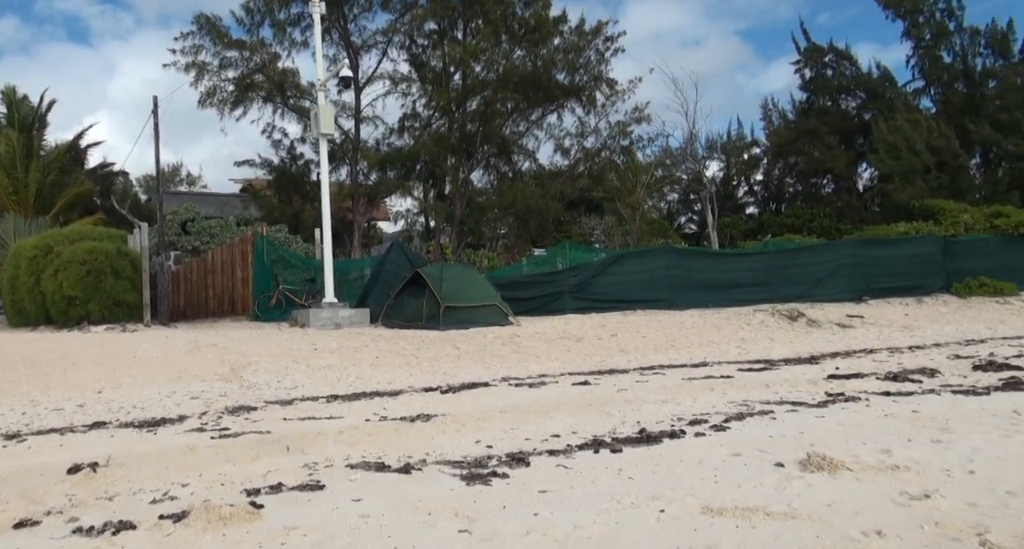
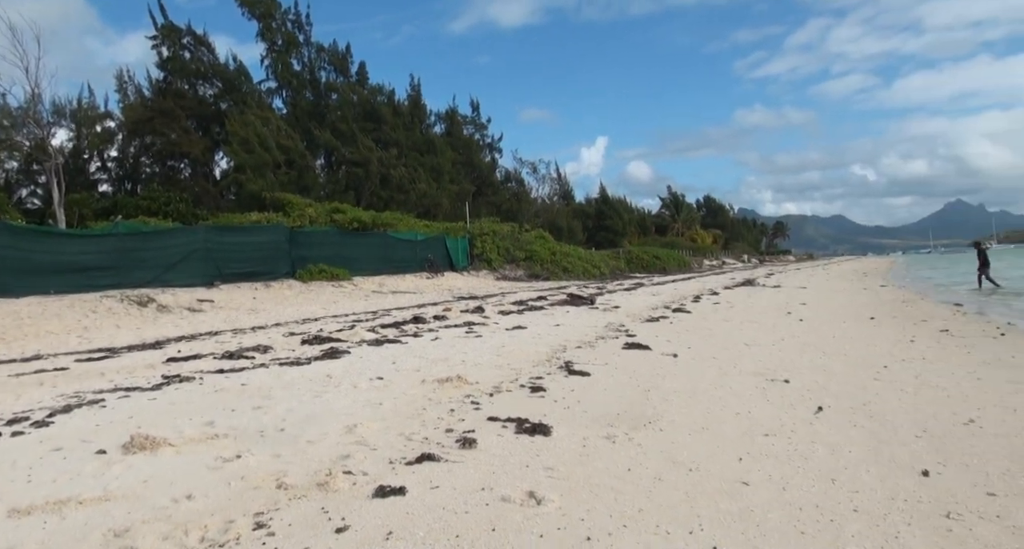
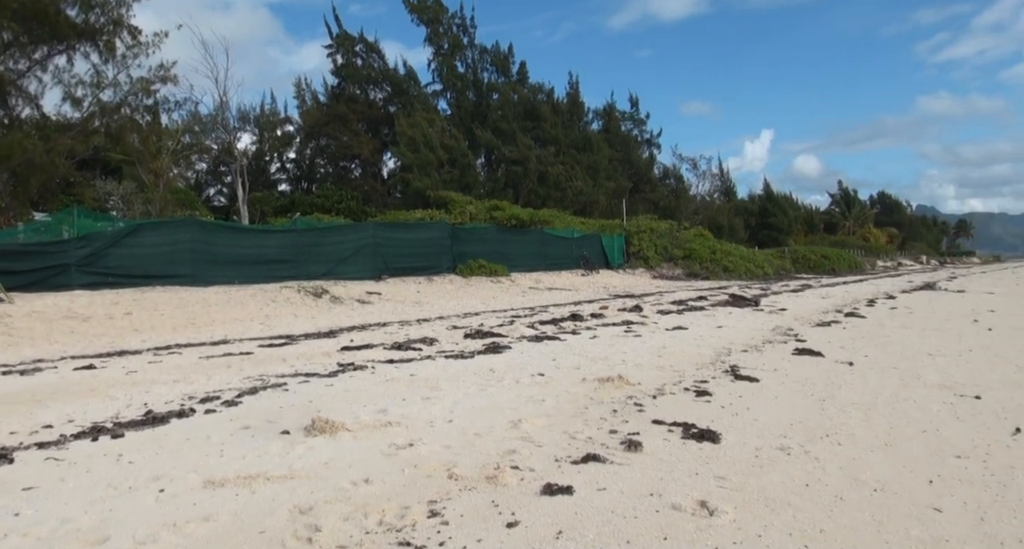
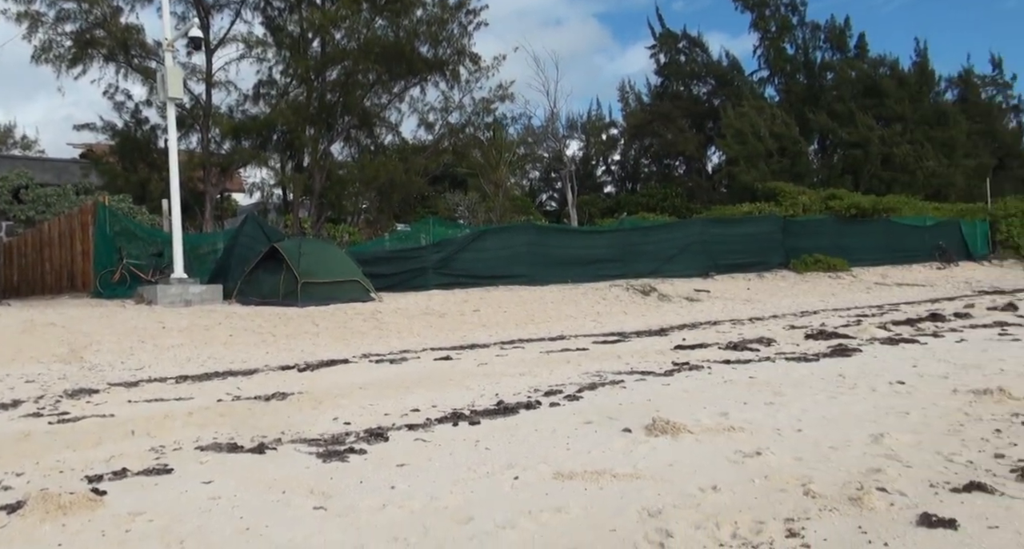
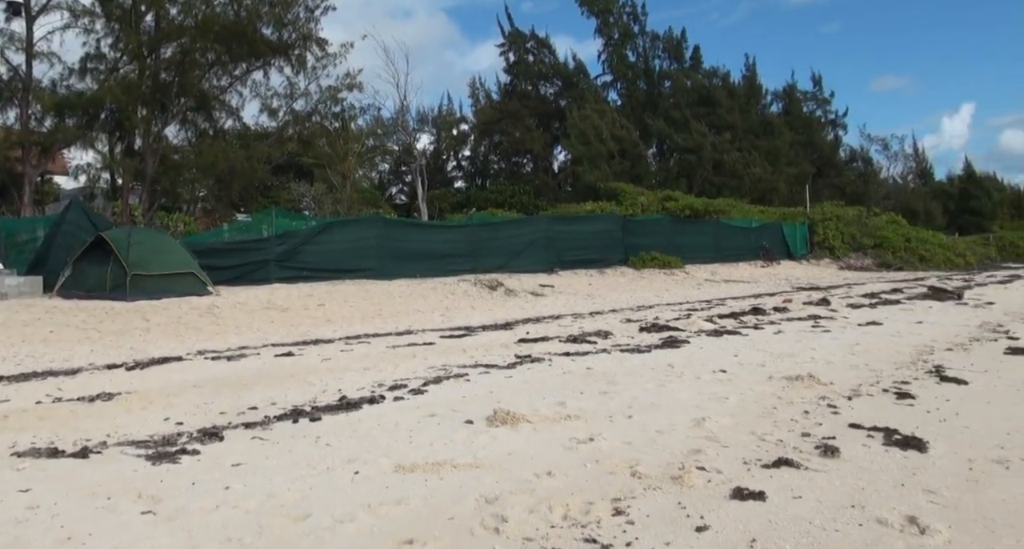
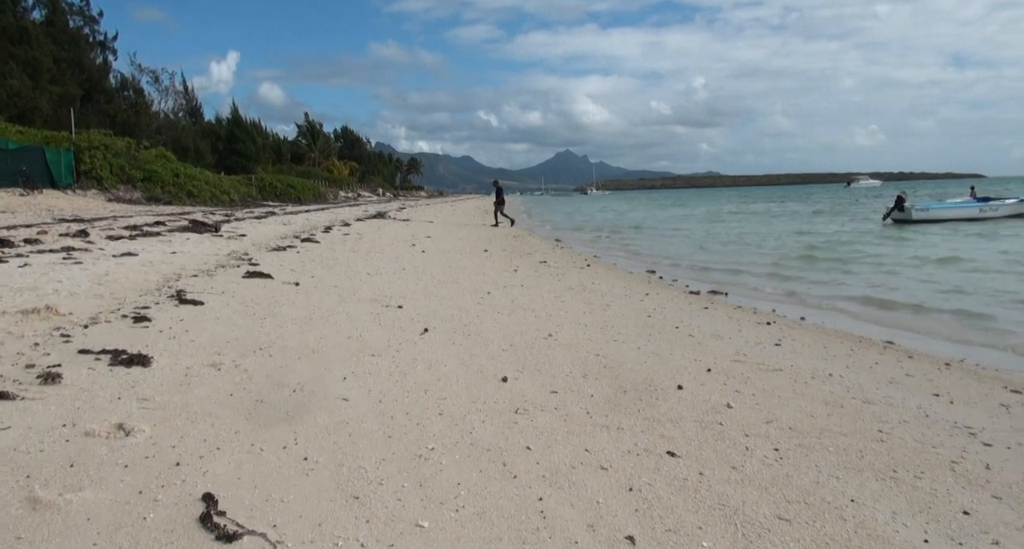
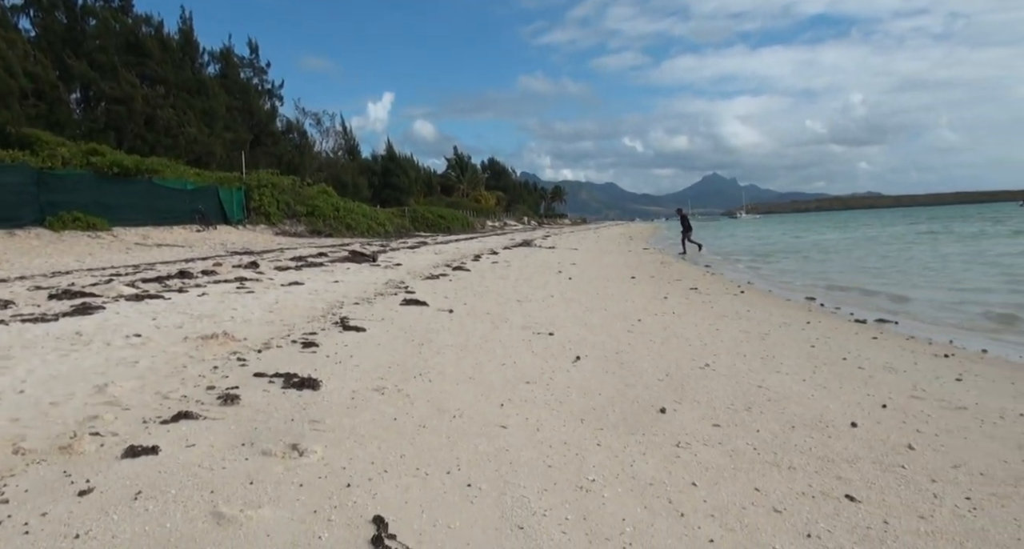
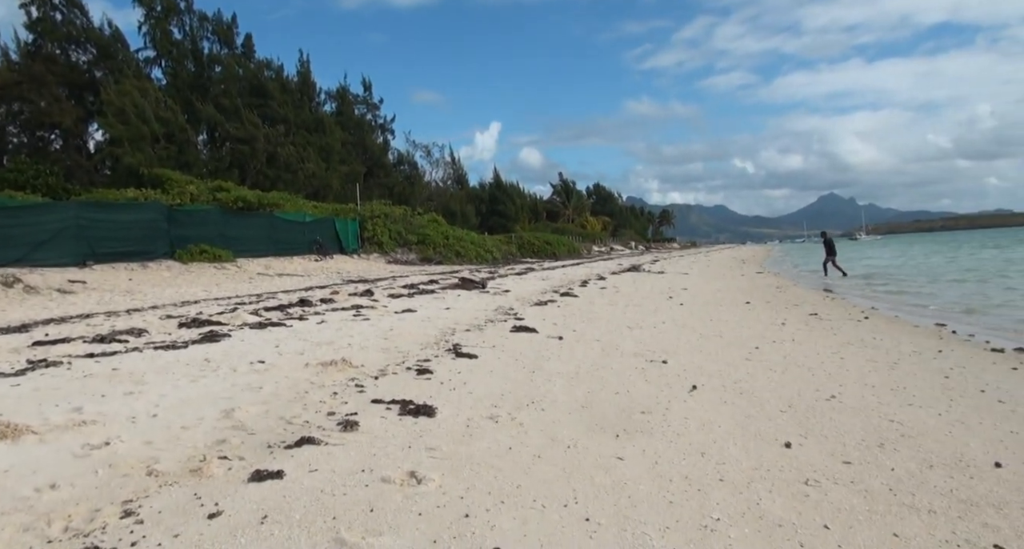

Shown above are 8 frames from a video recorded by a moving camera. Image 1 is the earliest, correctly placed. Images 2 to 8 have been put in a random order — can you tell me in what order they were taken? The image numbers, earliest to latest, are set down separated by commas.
4, 5, 3, 2, 8, 7, 6
